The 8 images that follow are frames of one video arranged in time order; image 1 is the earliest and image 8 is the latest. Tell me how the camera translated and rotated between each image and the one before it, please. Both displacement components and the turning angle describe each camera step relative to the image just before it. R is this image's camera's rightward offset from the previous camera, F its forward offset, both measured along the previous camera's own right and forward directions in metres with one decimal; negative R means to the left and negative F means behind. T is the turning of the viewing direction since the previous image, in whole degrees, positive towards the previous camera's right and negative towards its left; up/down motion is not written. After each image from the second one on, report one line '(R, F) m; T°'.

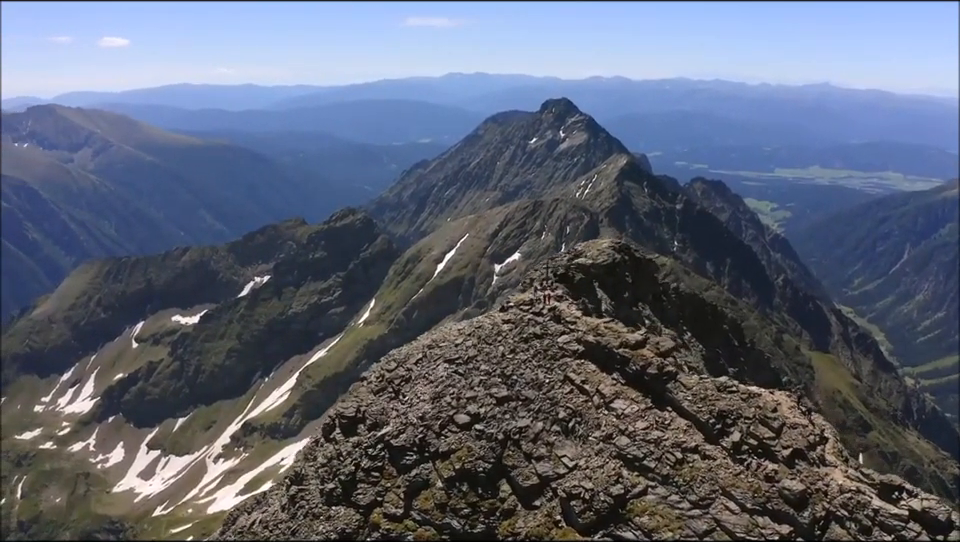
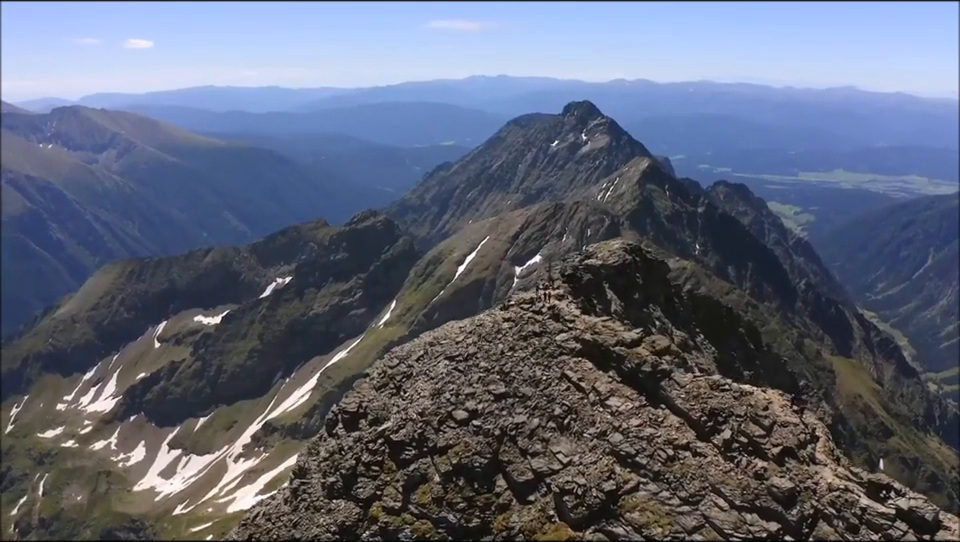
(+1.0, -0.5) m; -1°
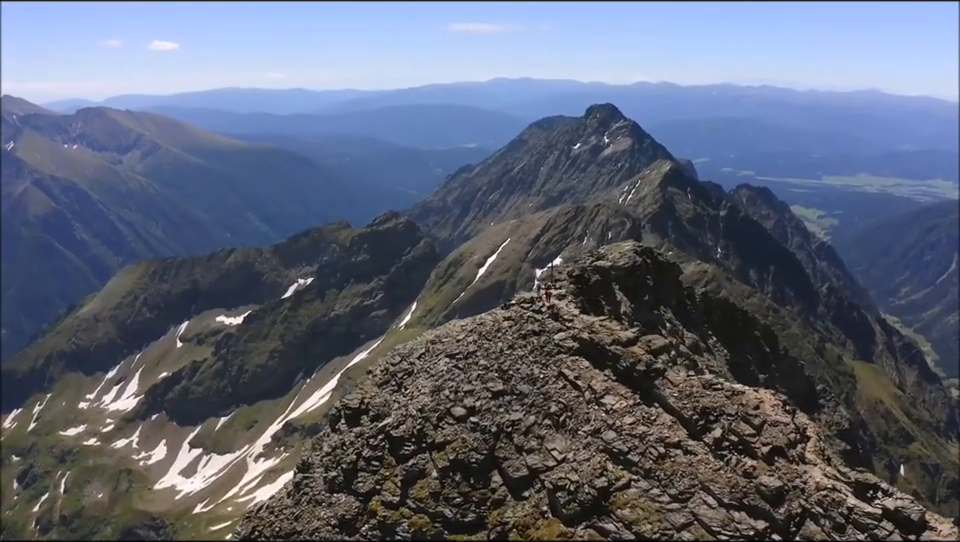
(+1.0, -0.5) m; -1°
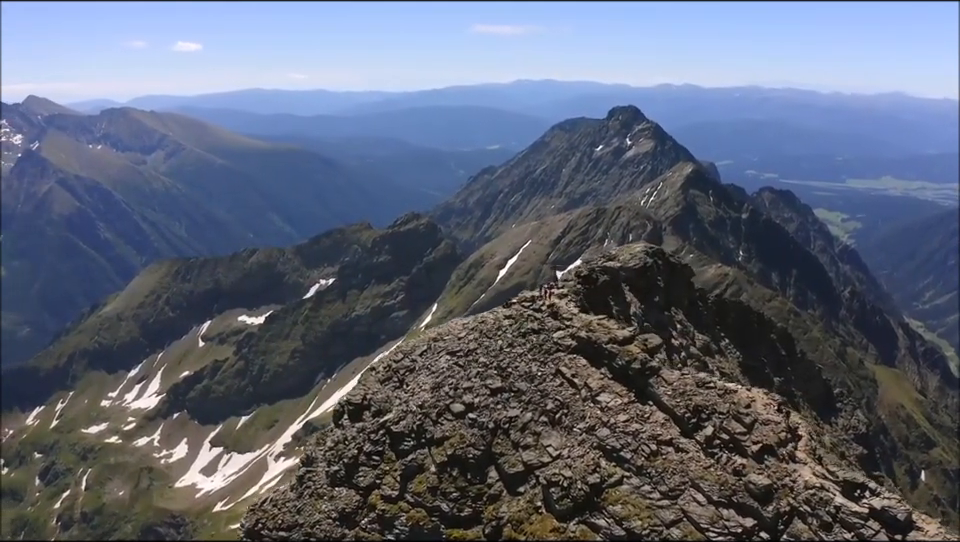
(+1.0, -0.5) m; -1°
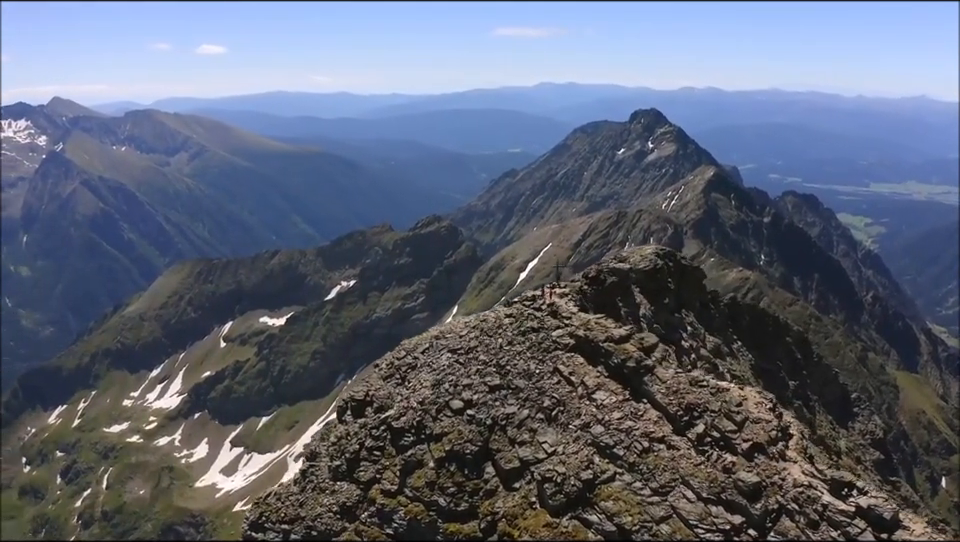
(+1.0, -0.5) m; -1°
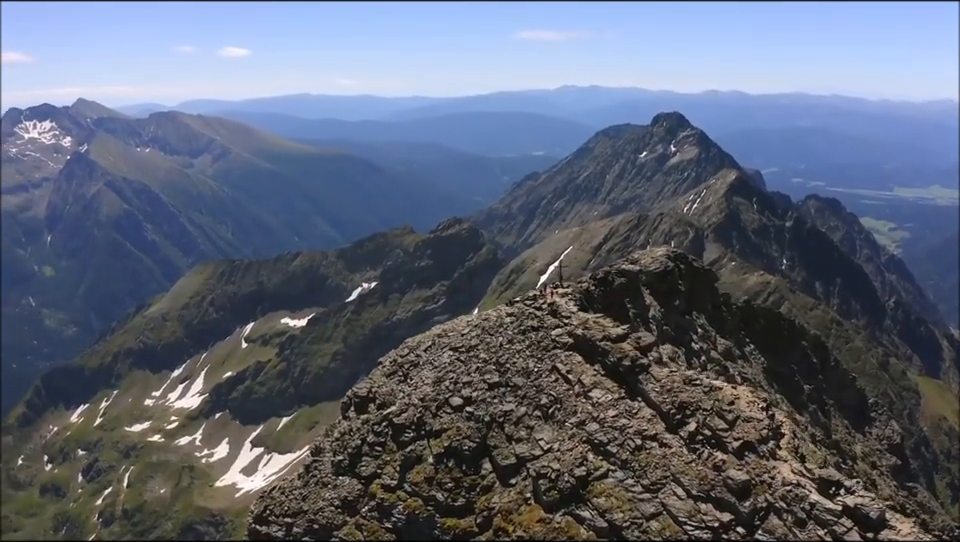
(+1.0, -0.5) m; -1°
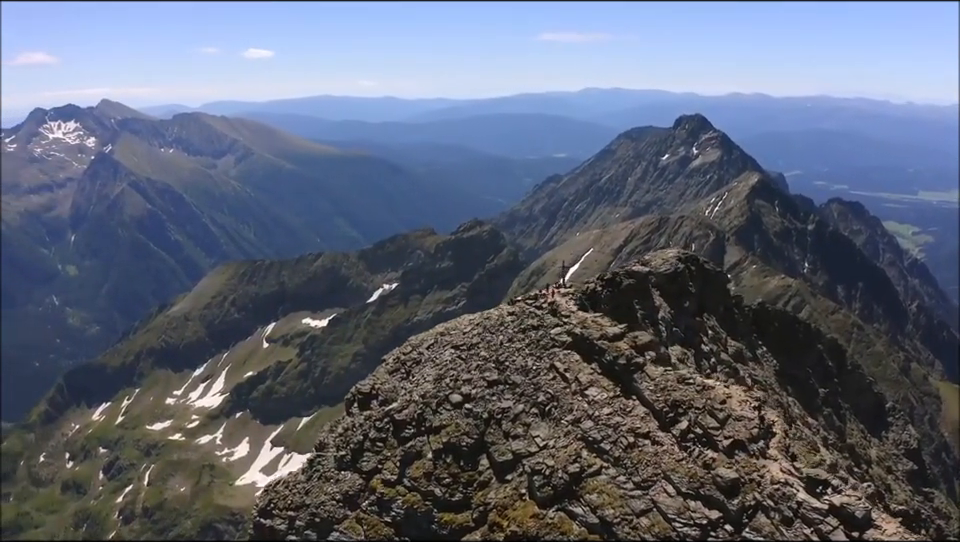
(+1.0, -0.5) m; -1°
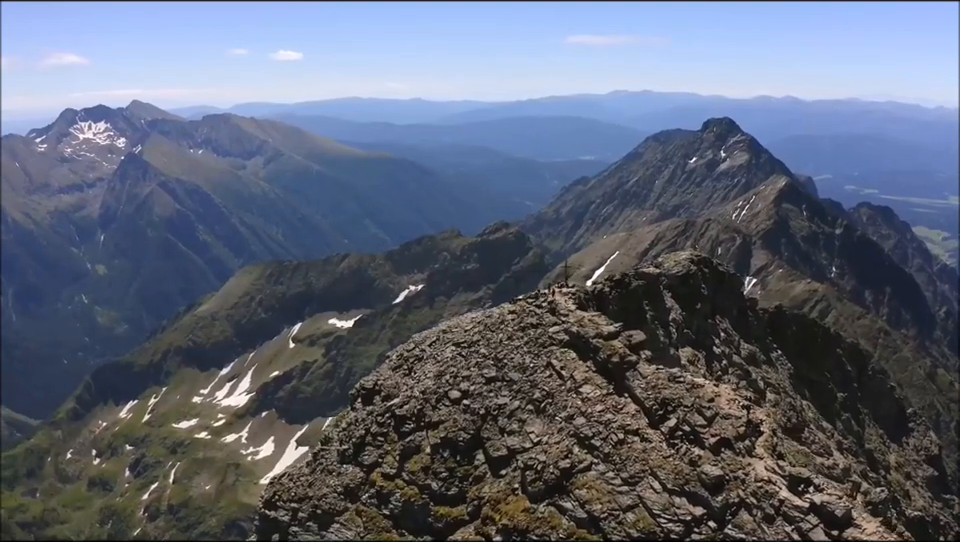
(+1.3, -0.7) m; -2°
